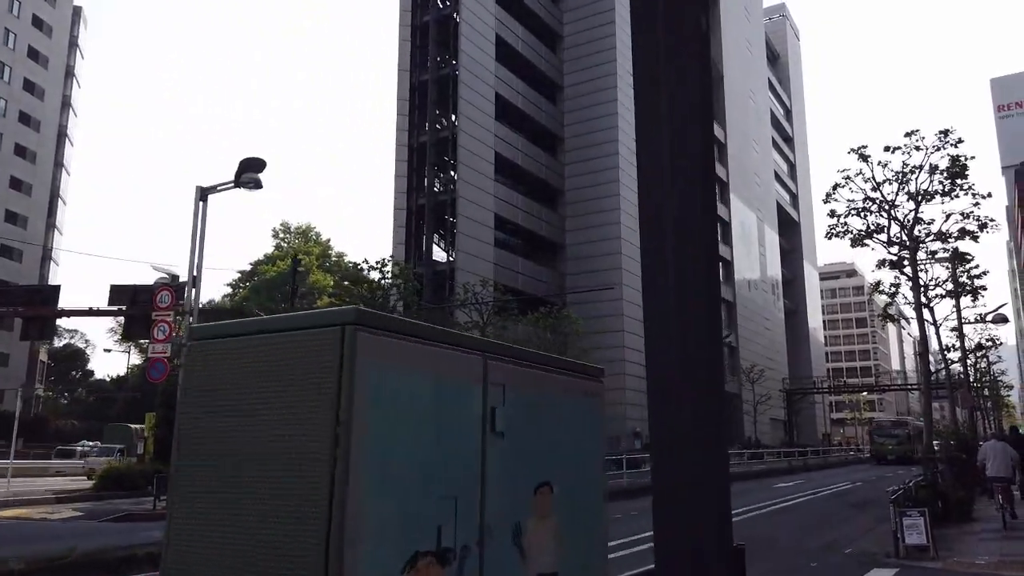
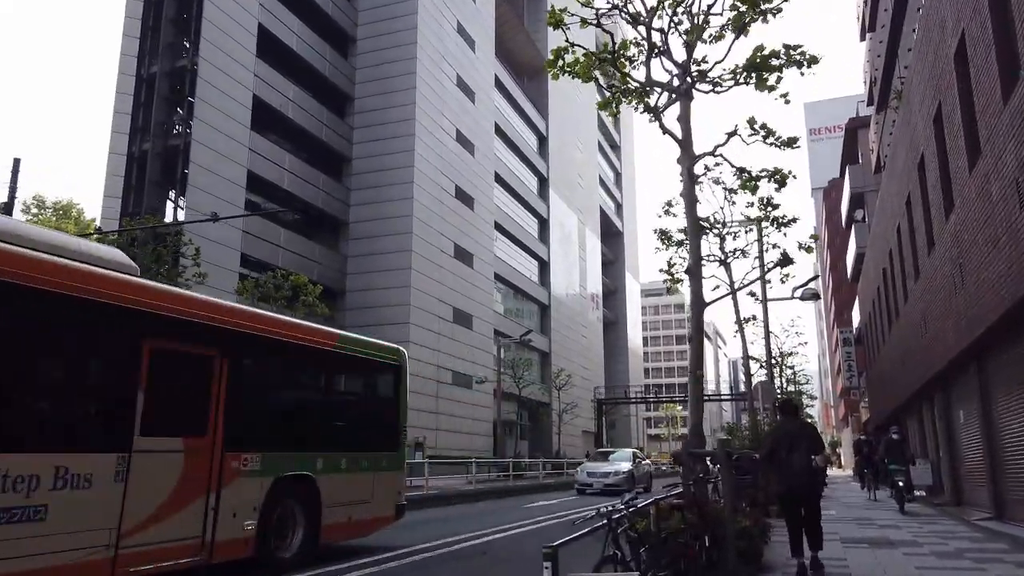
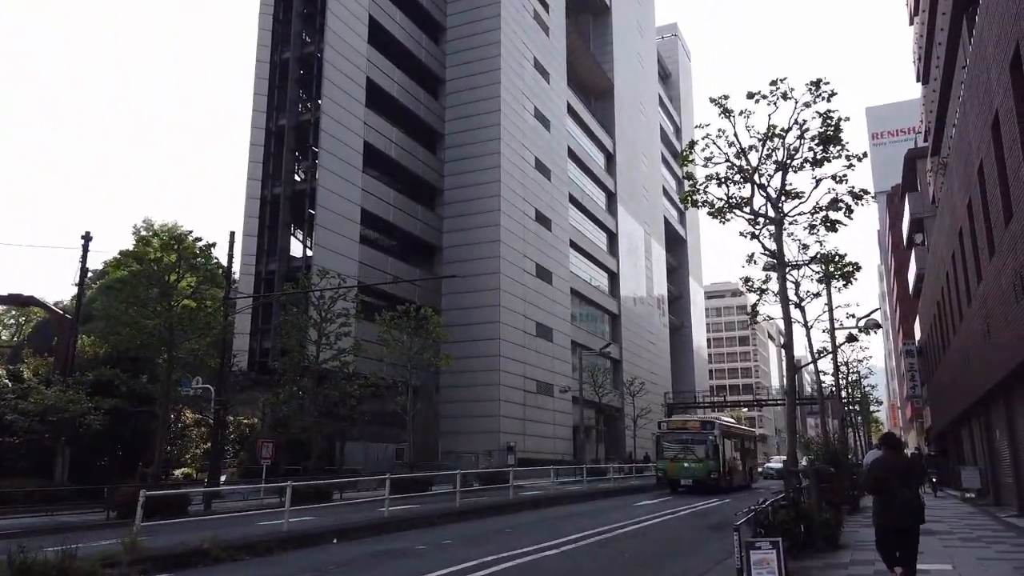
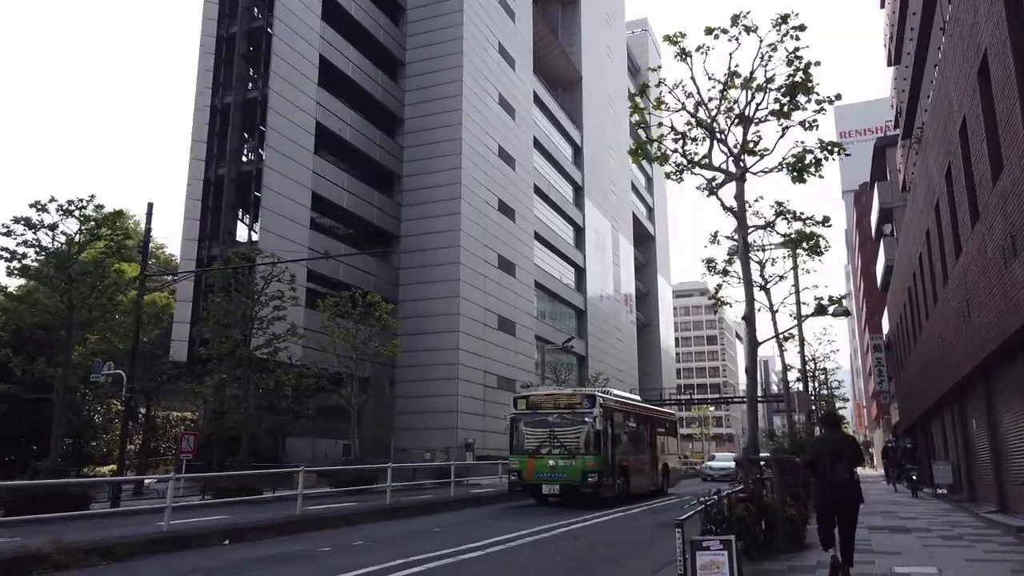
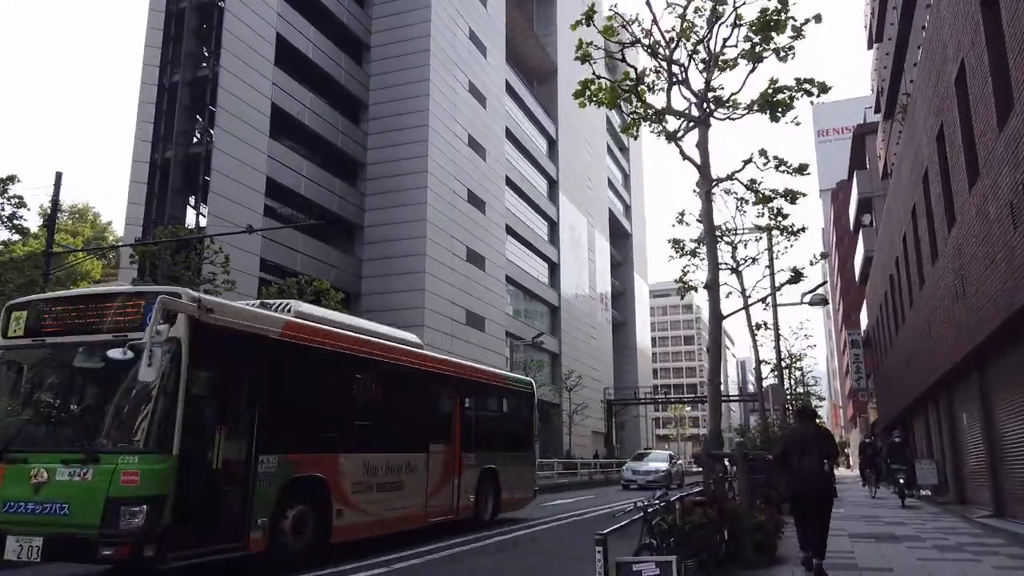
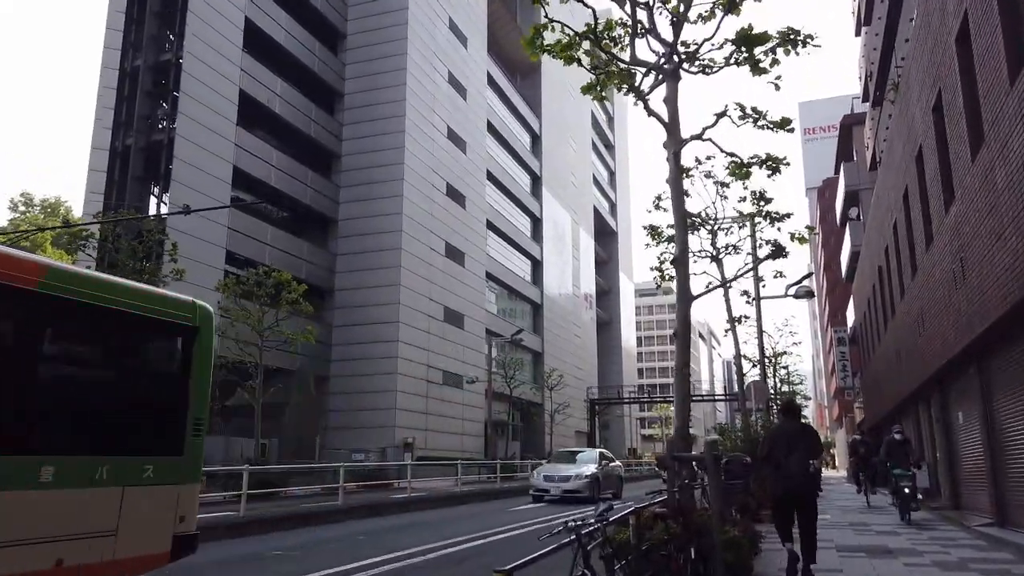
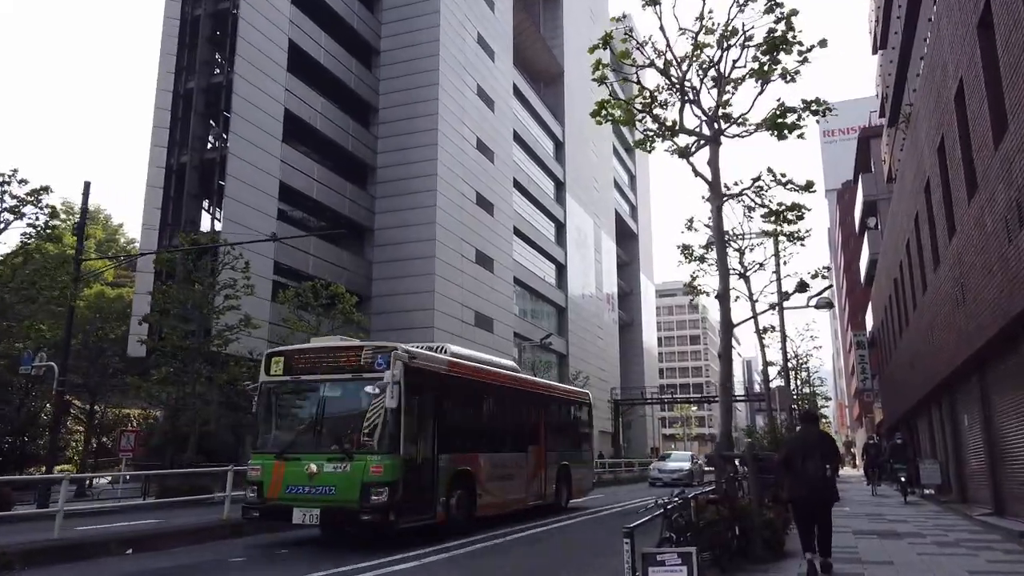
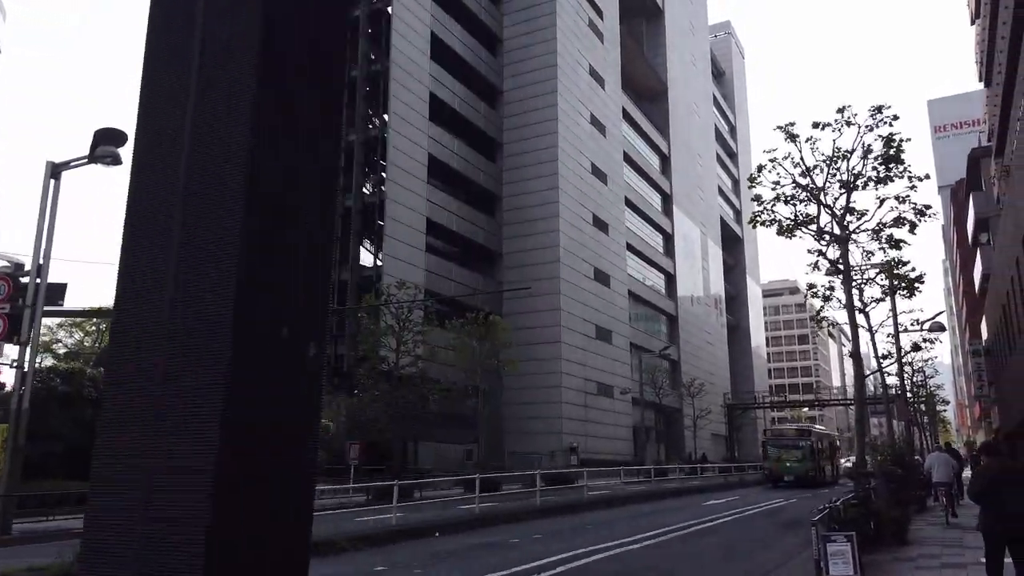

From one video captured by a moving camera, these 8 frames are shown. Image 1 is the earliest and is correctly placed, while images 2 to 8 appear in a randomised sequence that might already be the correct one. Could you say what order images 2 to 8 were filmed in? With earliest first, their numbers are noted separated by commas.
8, 3, 4, 7, 5, 2, 6
